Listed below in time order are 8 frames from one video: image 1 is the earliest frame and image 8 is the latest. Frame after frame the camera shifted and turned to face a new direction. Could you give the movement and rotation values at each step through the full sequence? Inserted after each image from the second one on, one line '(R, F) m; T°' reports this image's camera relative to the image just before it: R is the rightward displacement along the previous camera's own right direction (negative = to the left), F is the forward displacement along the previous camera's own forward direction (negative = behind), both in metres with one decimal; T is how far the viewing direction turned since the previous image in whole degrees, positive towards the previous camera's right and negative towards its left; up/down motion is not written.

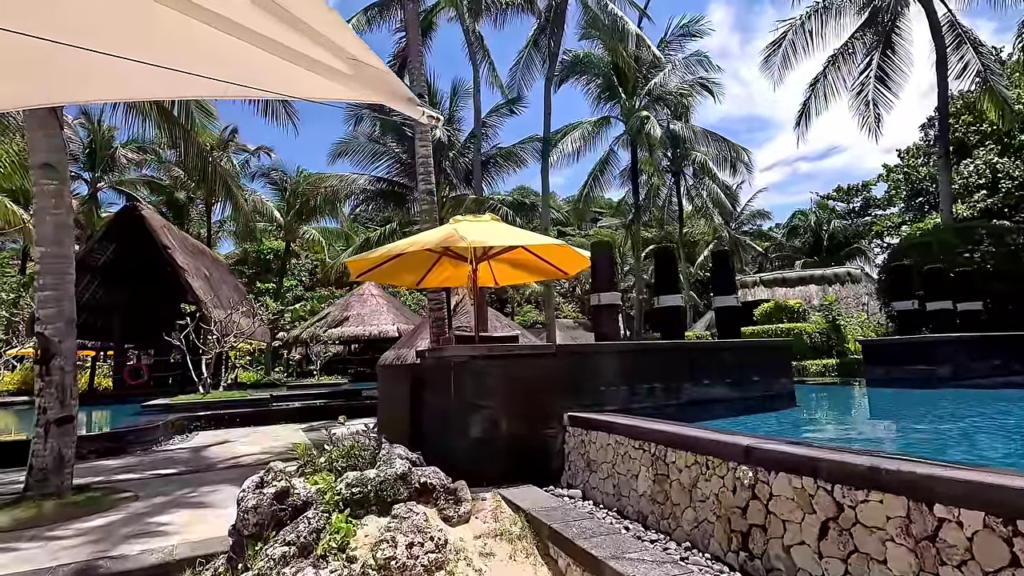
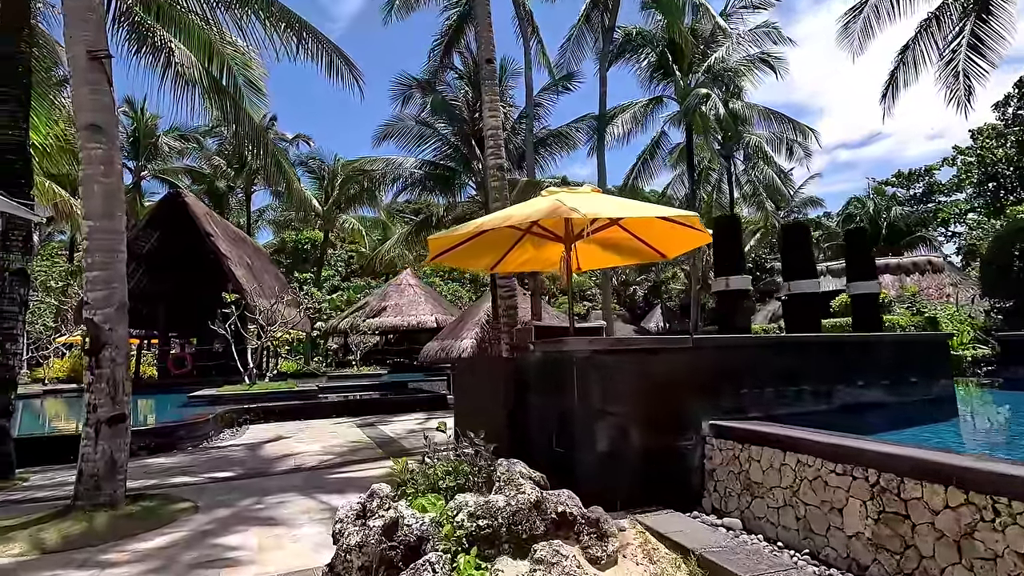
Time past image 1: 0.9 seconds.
(-0.7, +0.8) m; -3°
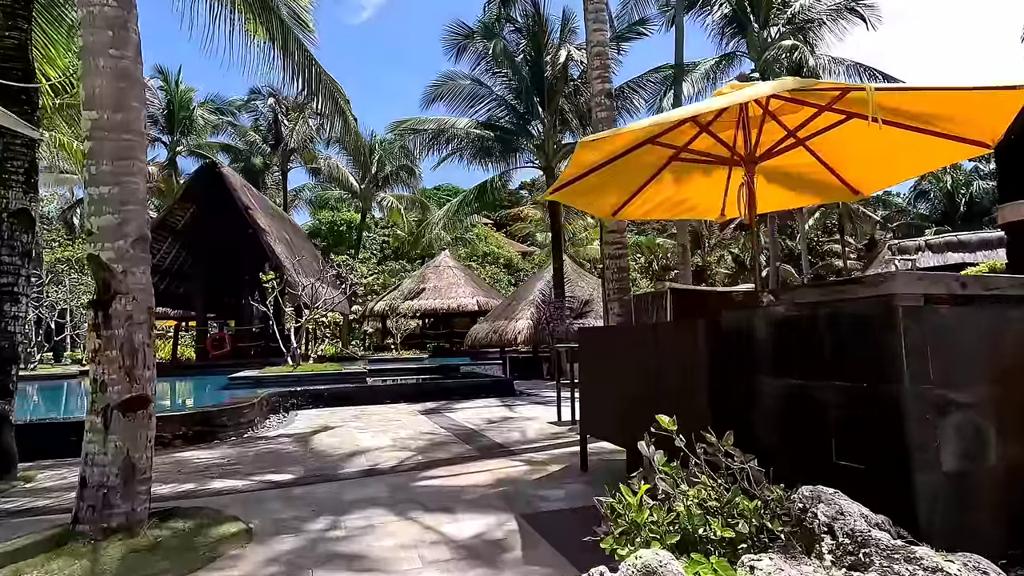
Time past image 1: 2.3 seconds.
(-0.9, +1.4) m; -3°
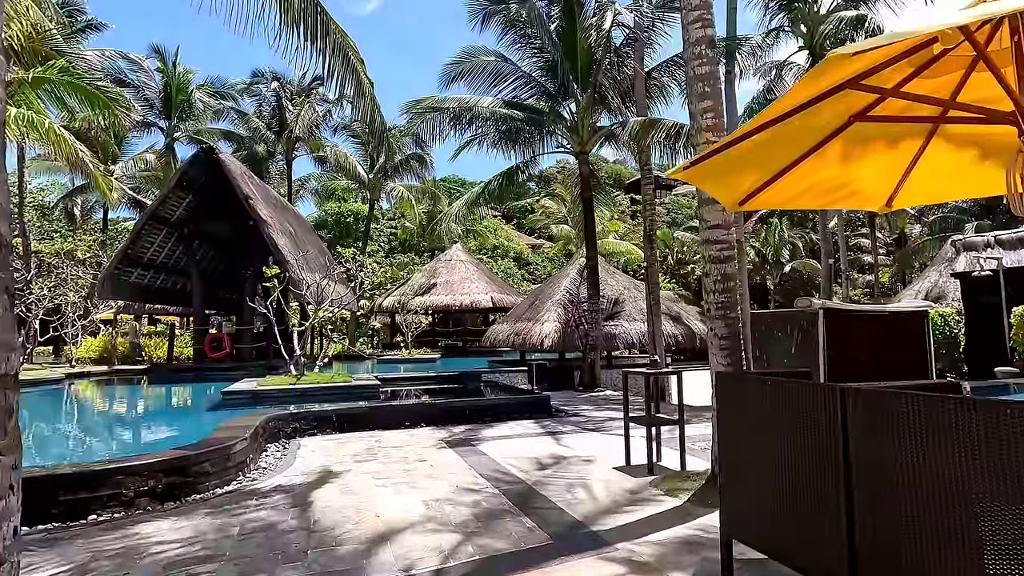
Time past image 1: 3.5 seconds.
(-0.5, +1.4) m; -1°
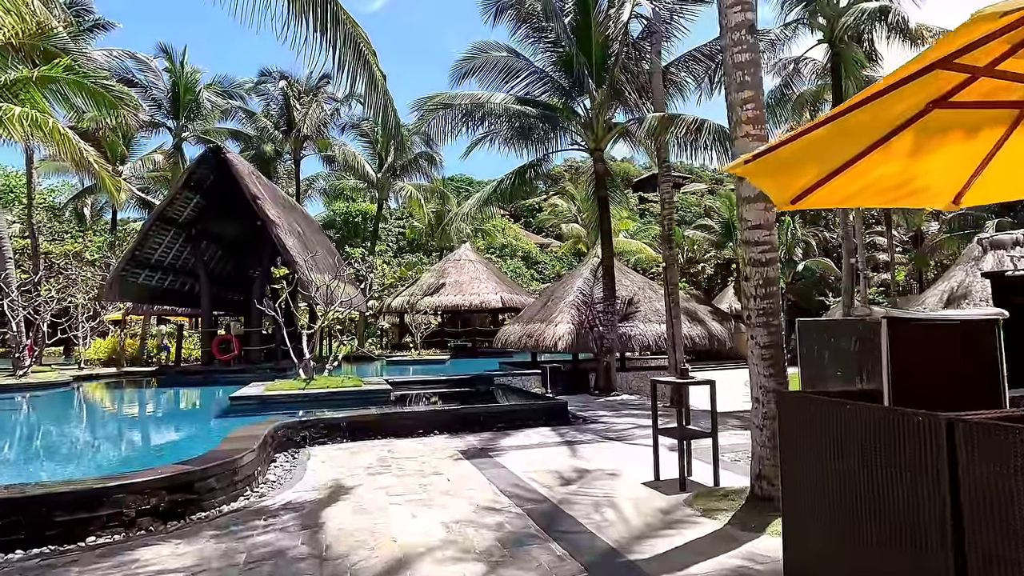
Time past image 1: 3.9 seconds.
(-0.1, +0.3) m; -1°
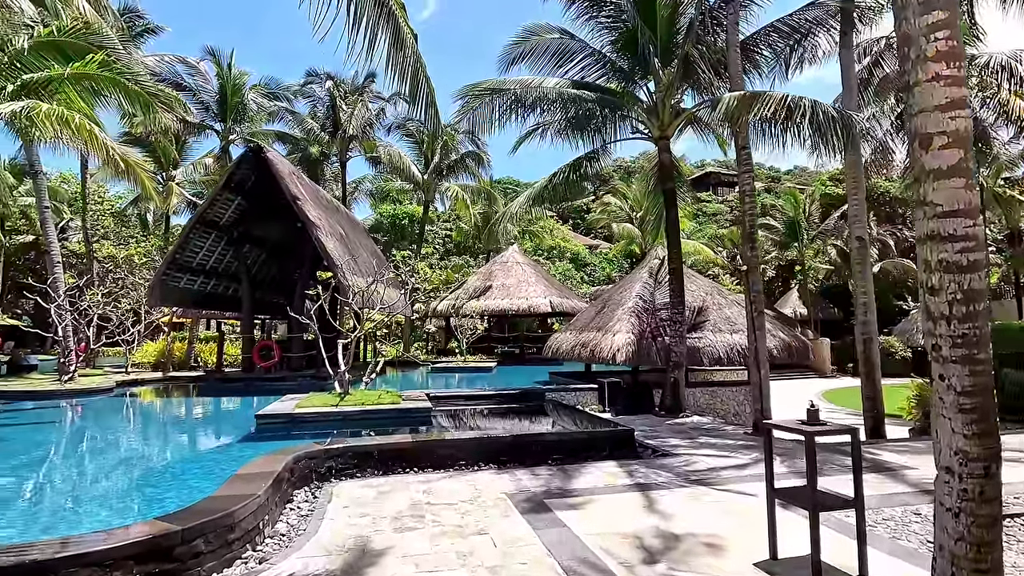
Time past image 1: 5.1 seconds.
(-0.1, +1.2) m; -5°
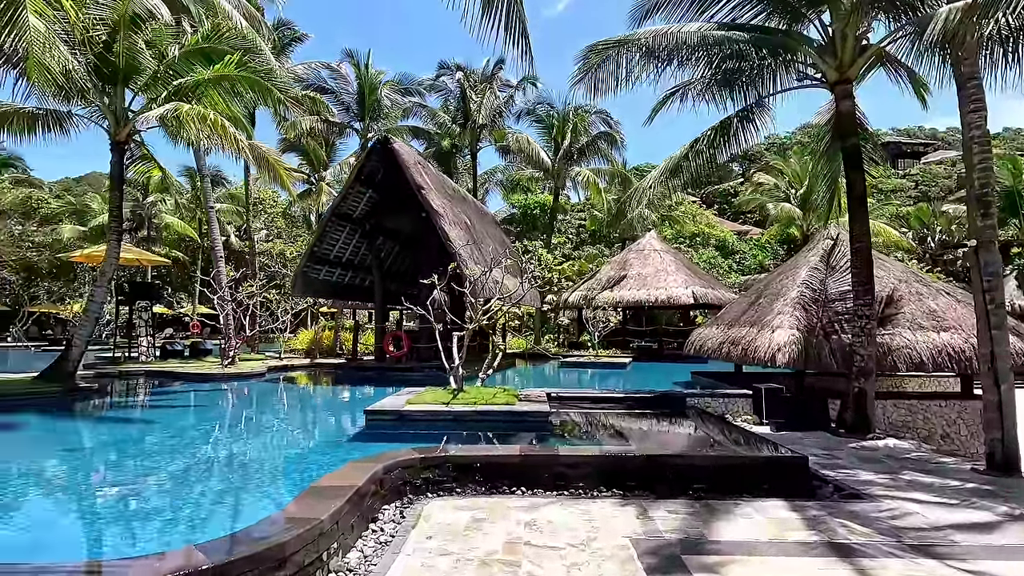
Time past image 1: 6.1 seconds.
(+0.1, +1.2) m; -15°
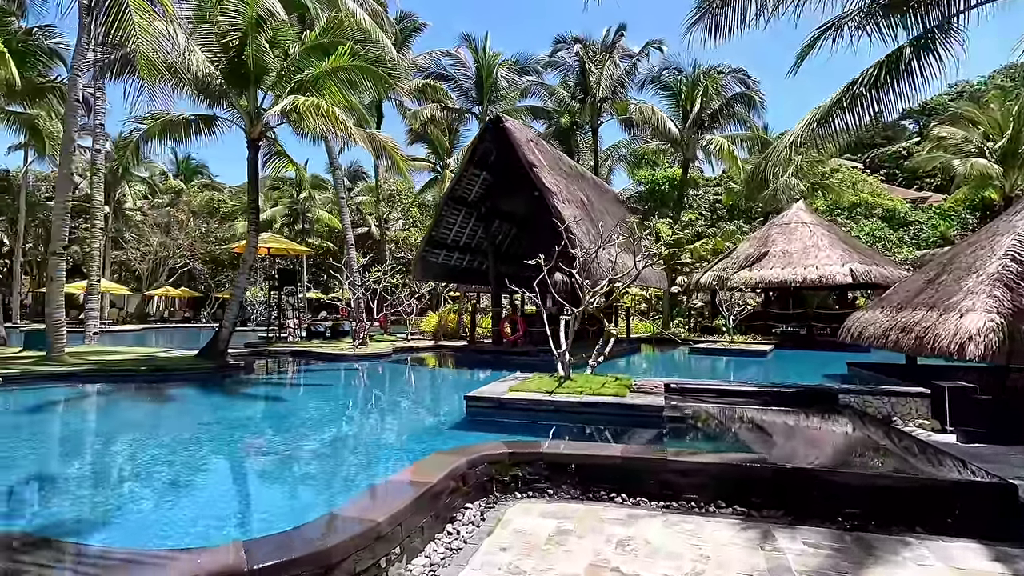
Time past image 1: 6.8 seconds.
(+0.3, +0.7) m; -14°
